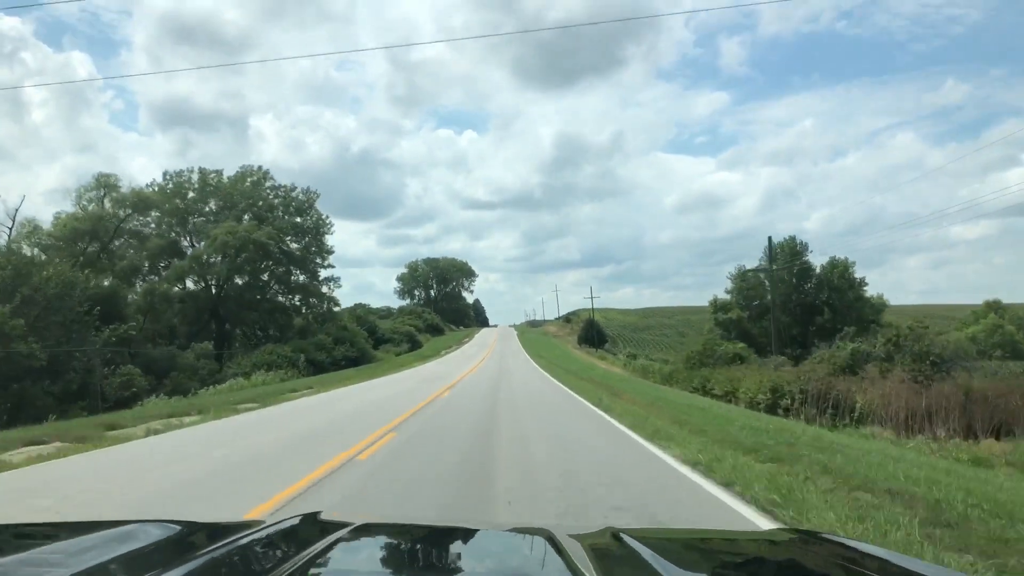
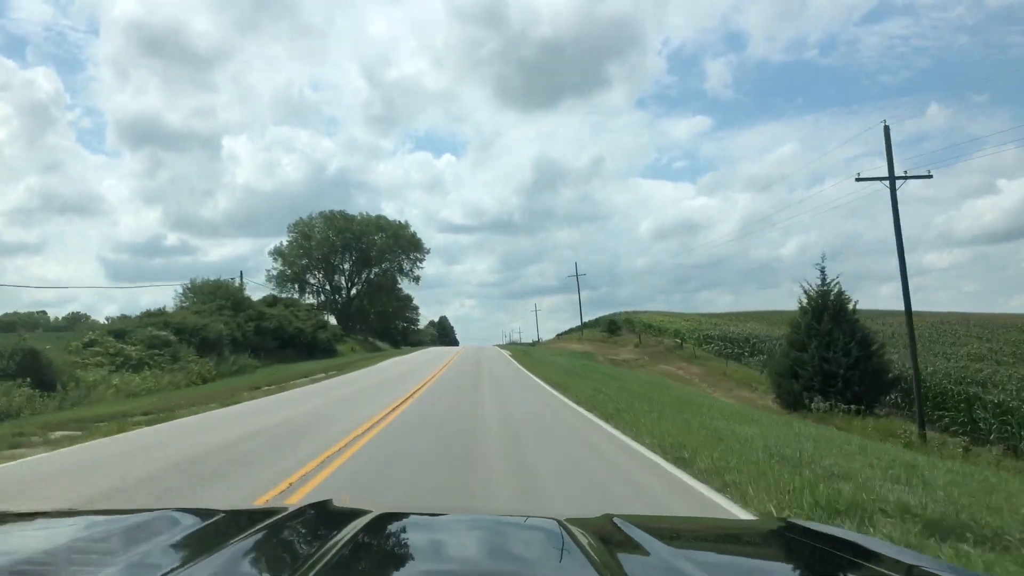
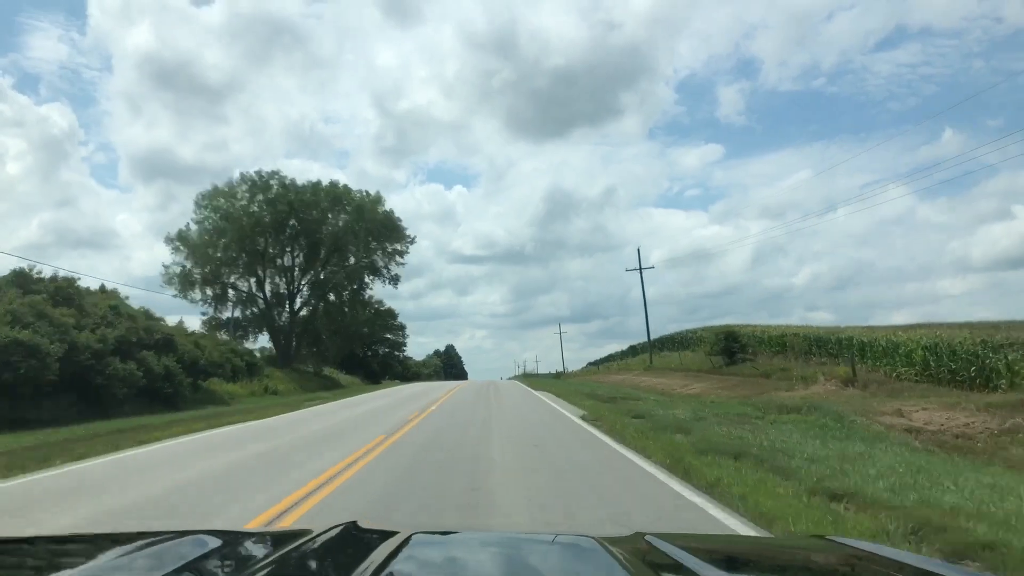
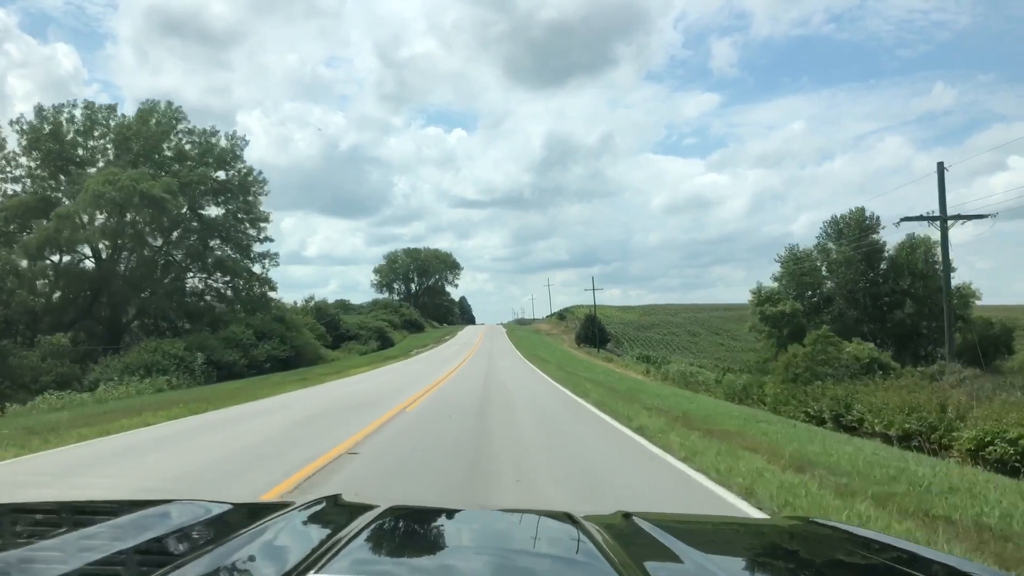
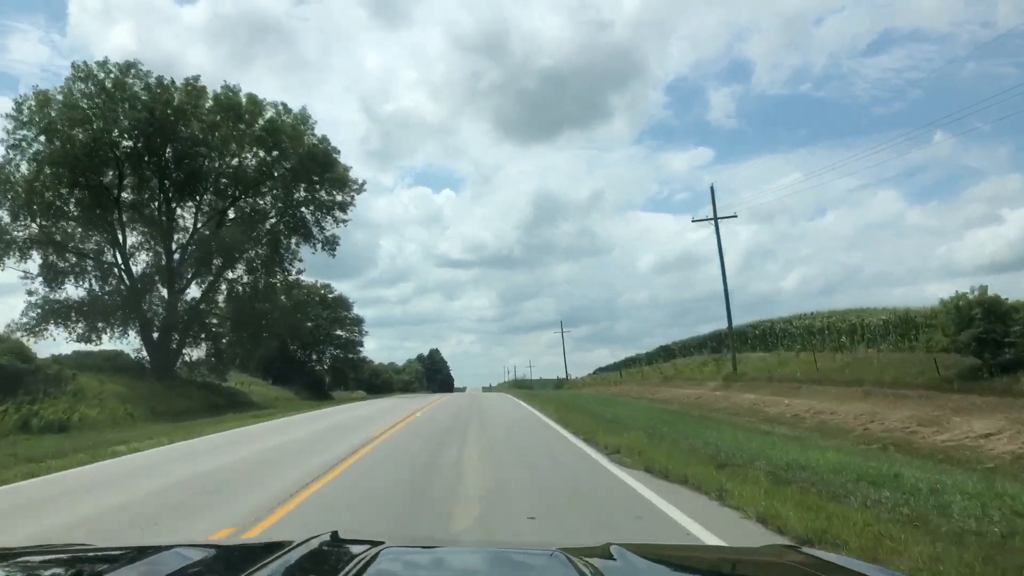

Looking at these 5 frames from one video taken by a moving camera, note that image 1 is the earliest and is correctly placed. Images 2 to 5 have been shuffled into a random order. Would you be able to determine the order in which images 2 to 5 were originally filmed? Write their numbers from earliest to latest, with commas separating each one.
4, 2, 3, 5
